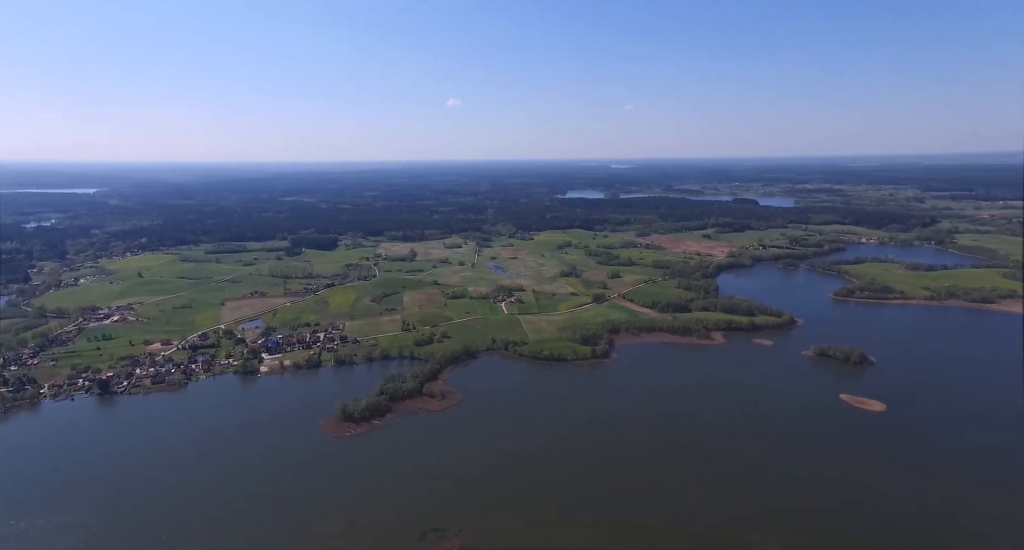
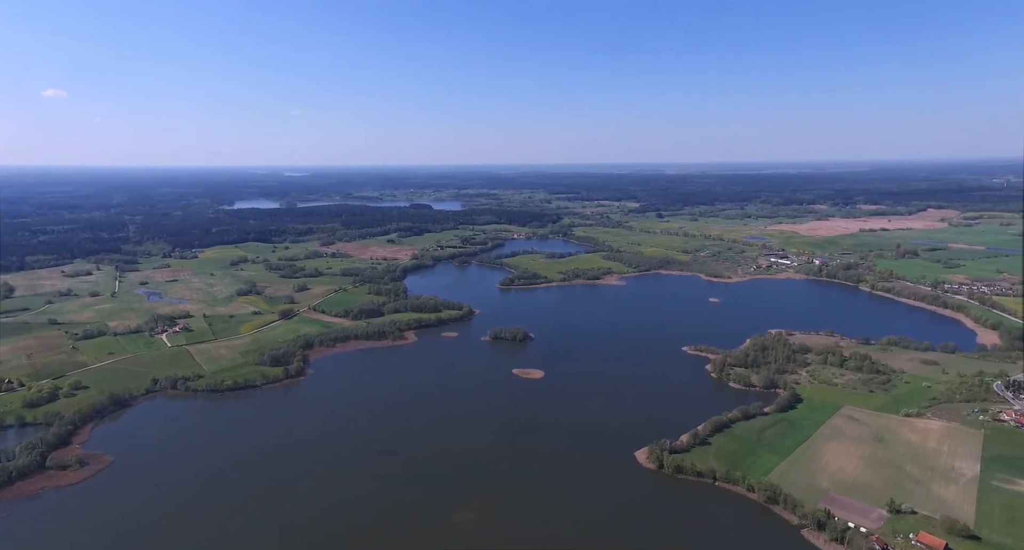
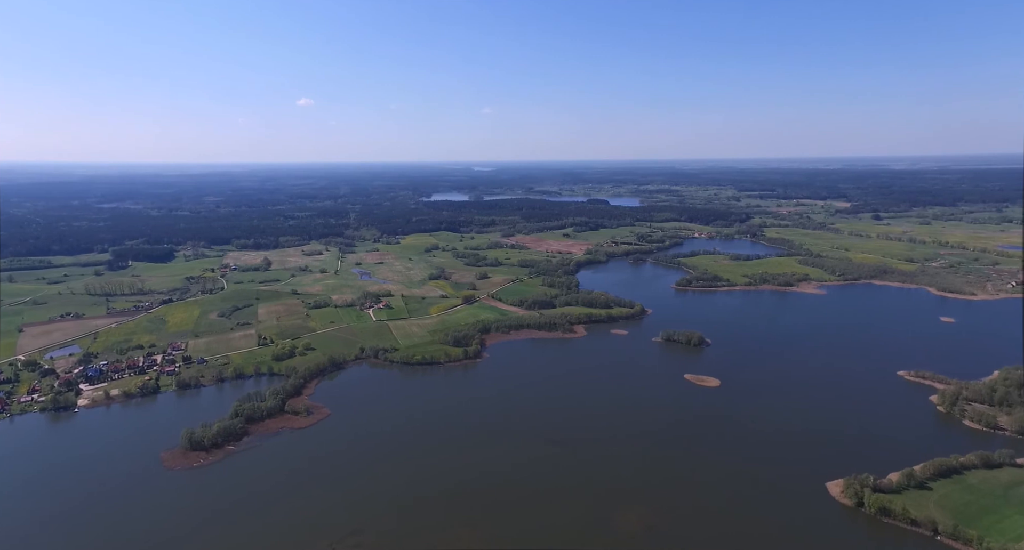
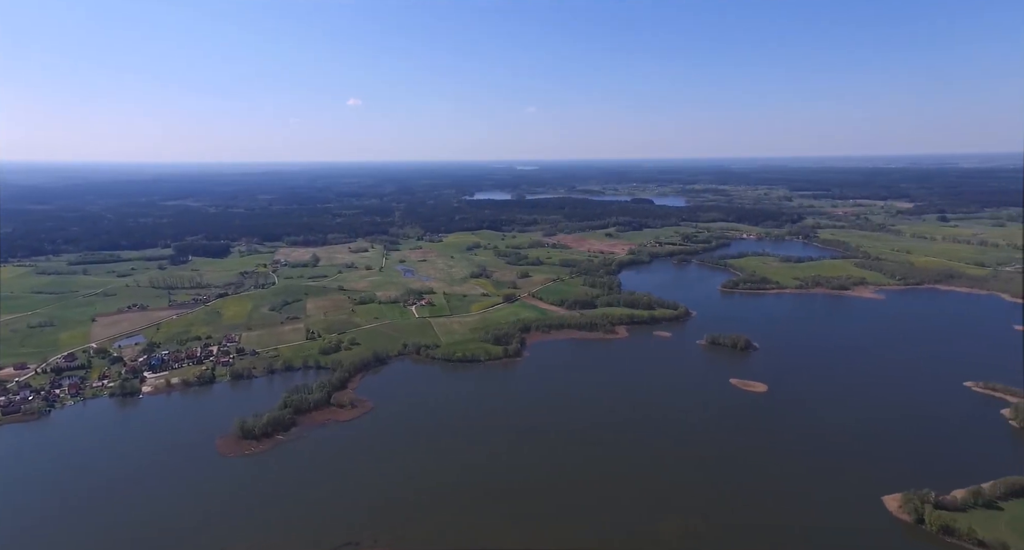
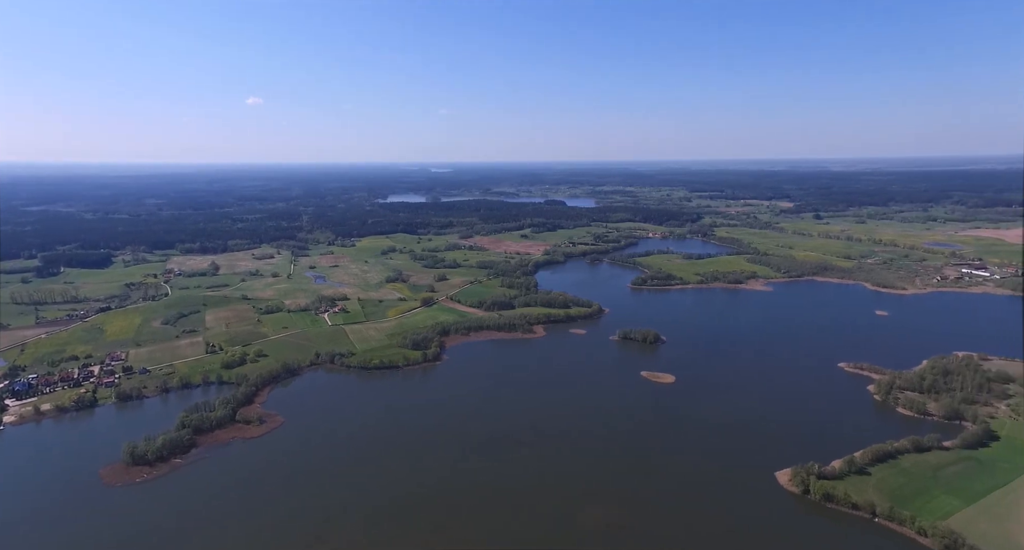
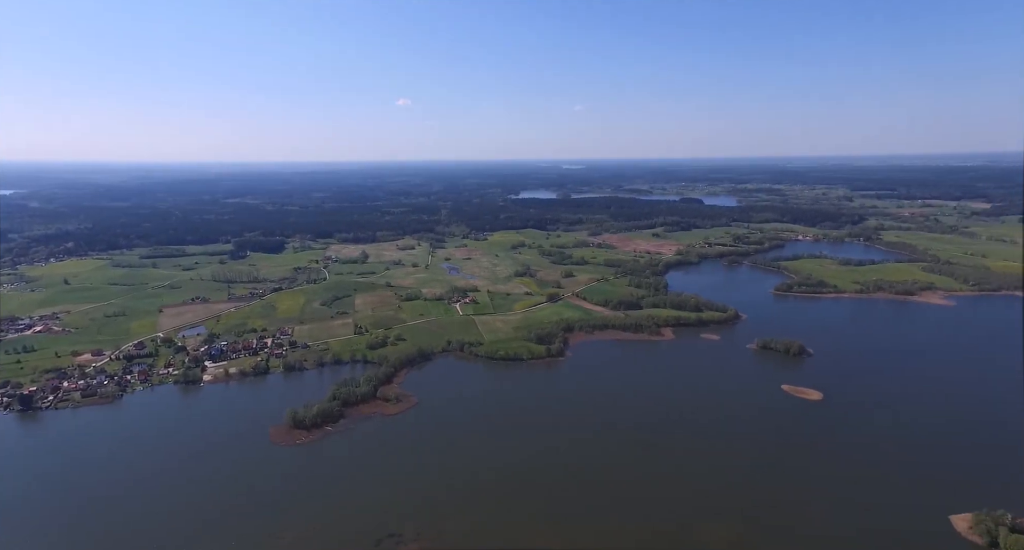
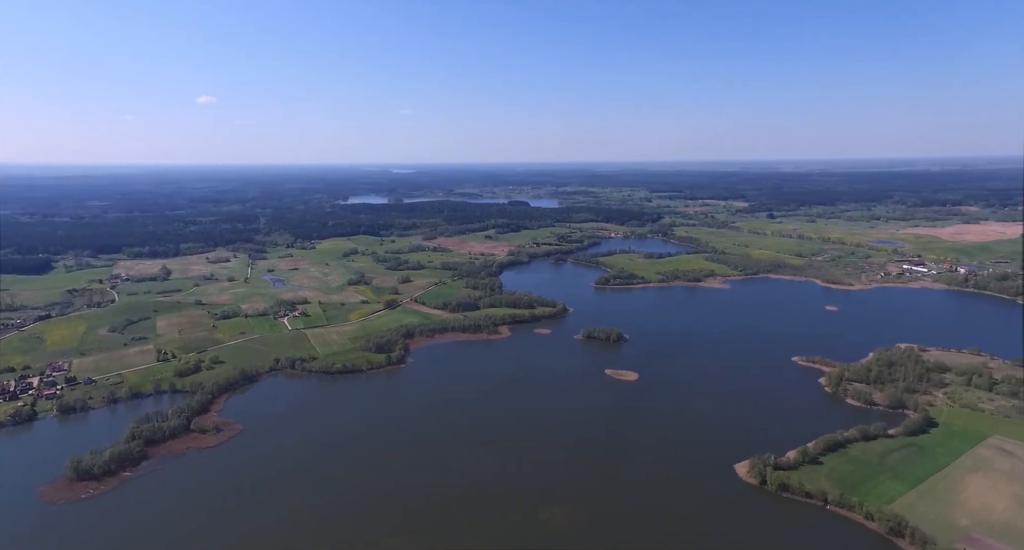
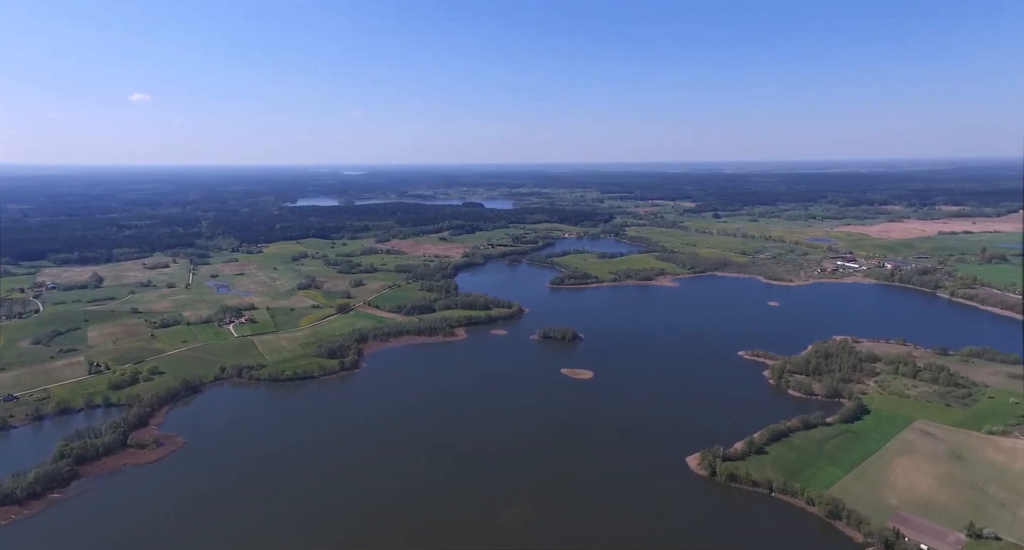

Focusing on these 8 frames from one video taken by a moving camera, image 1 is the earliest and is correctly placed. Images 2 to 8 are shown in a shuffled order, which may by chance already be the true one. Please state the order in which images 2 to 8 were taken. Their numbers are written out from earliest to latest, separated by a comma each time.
6, 4, 3, 5, 7, 8, 2
